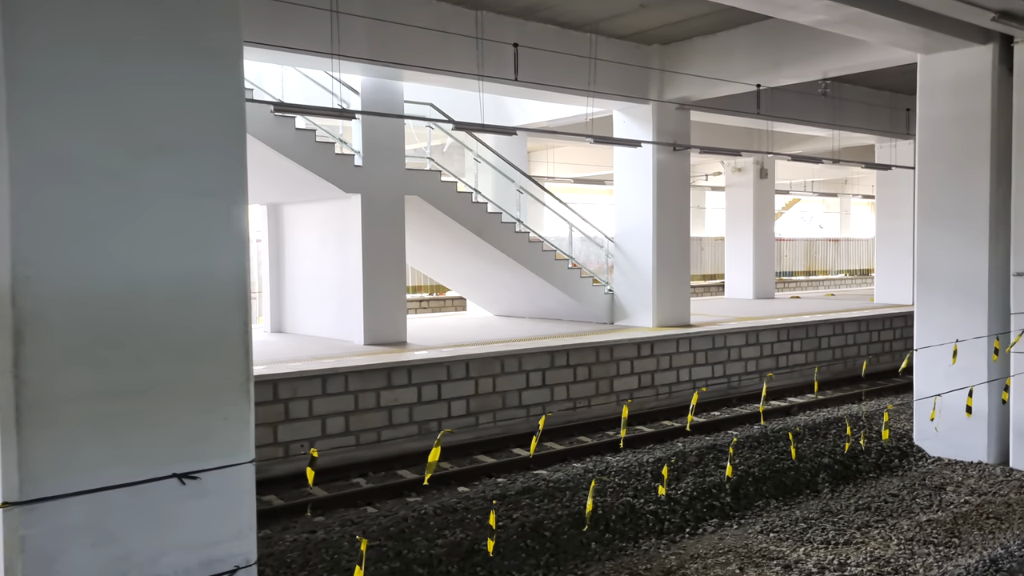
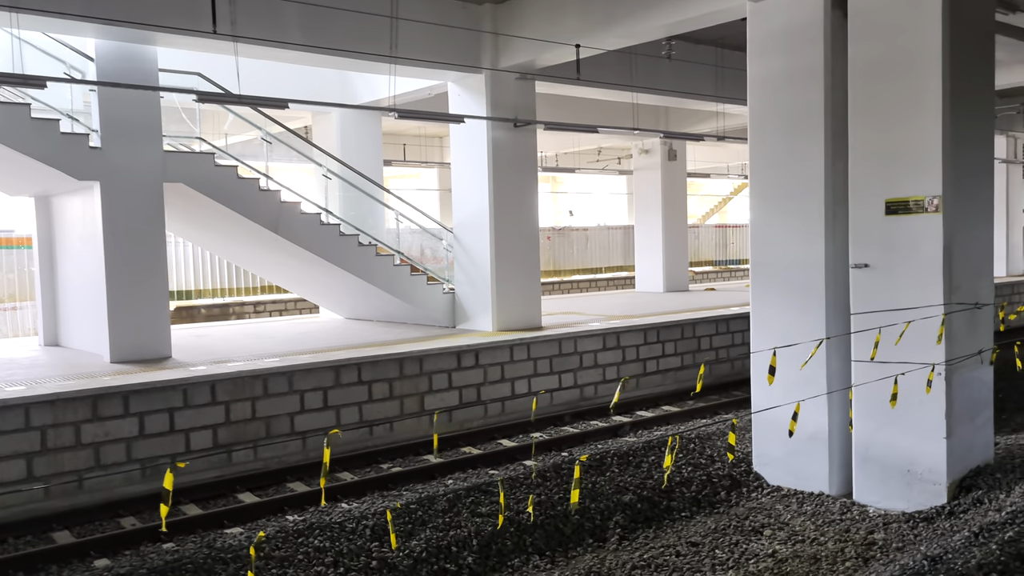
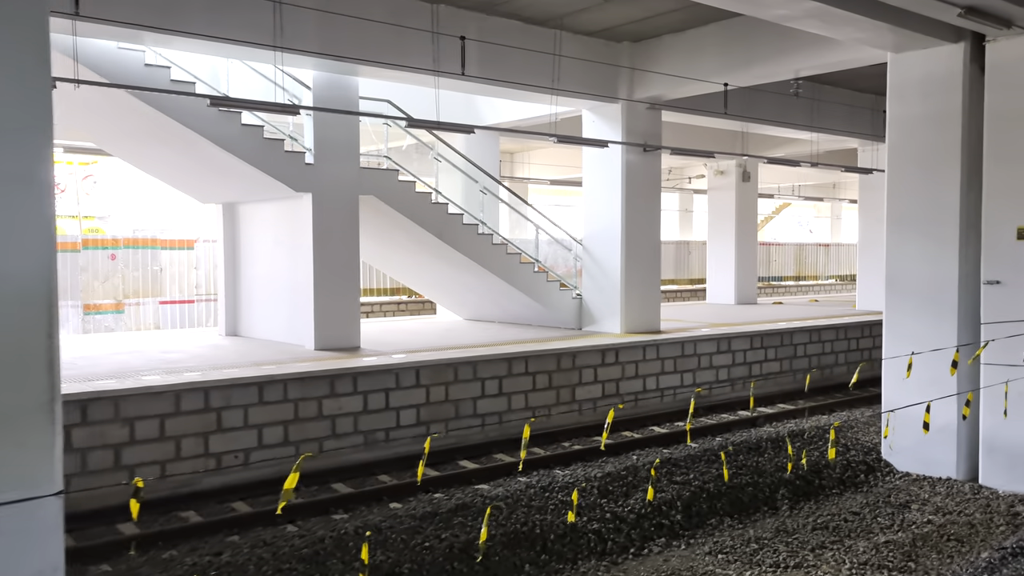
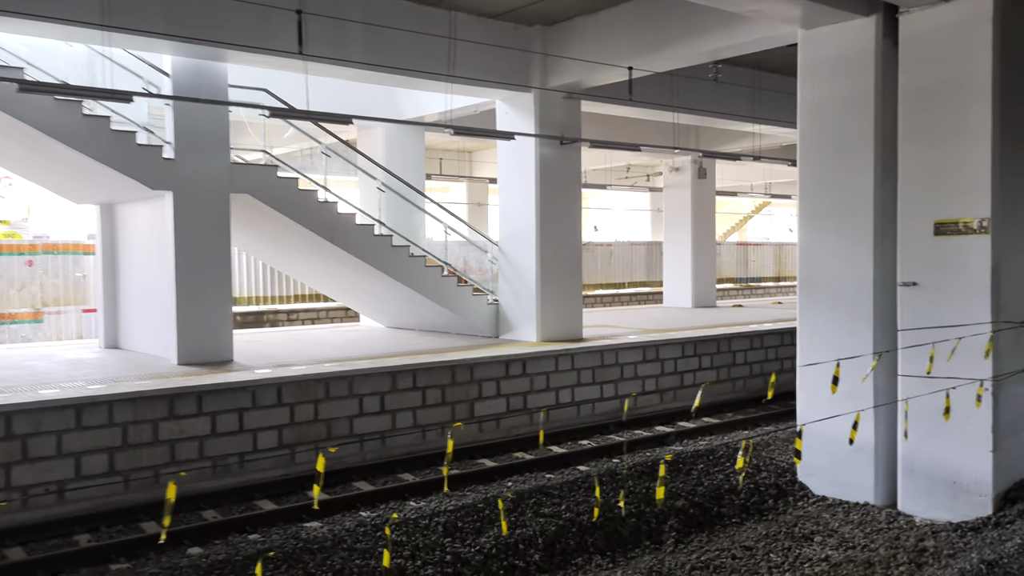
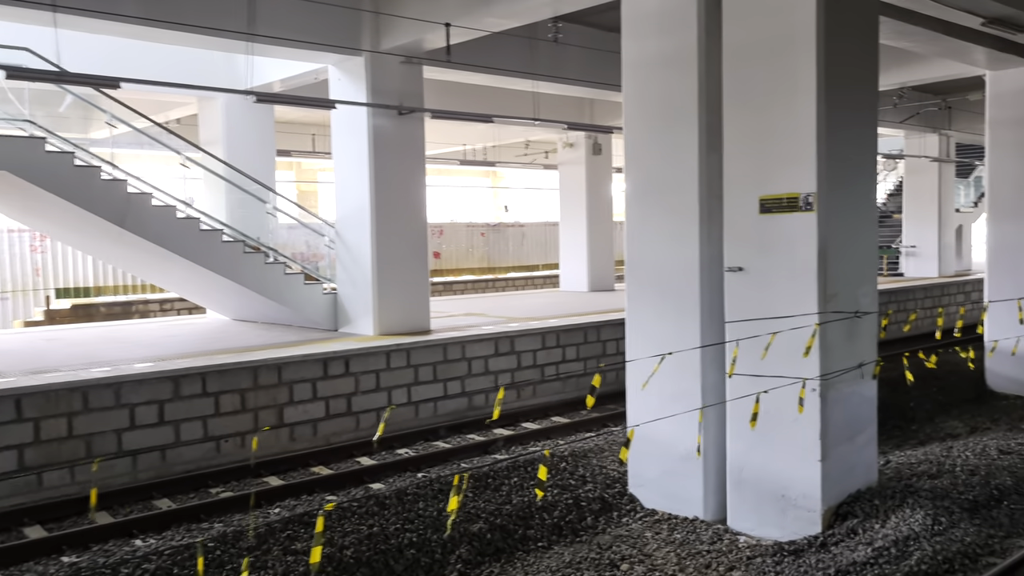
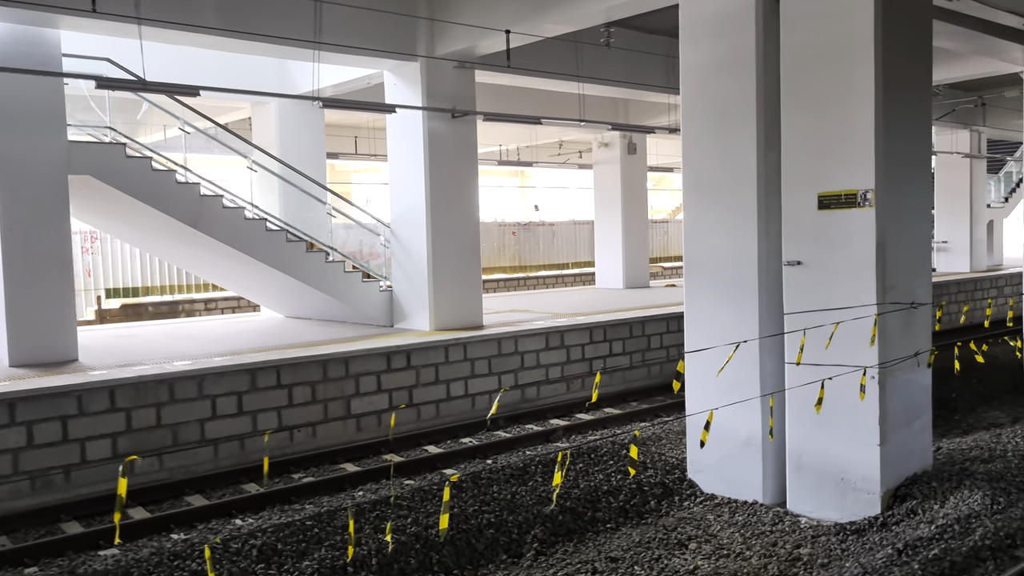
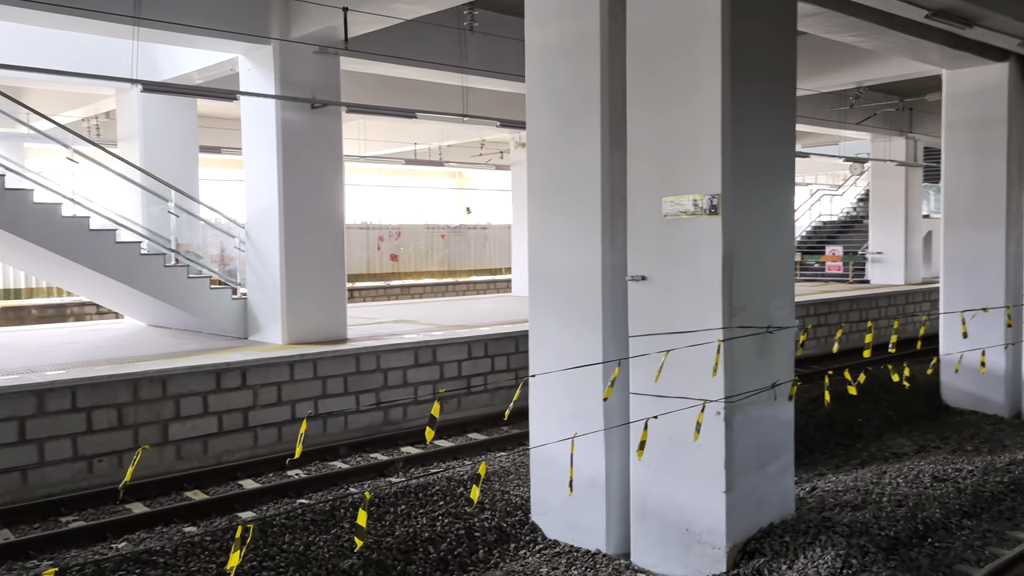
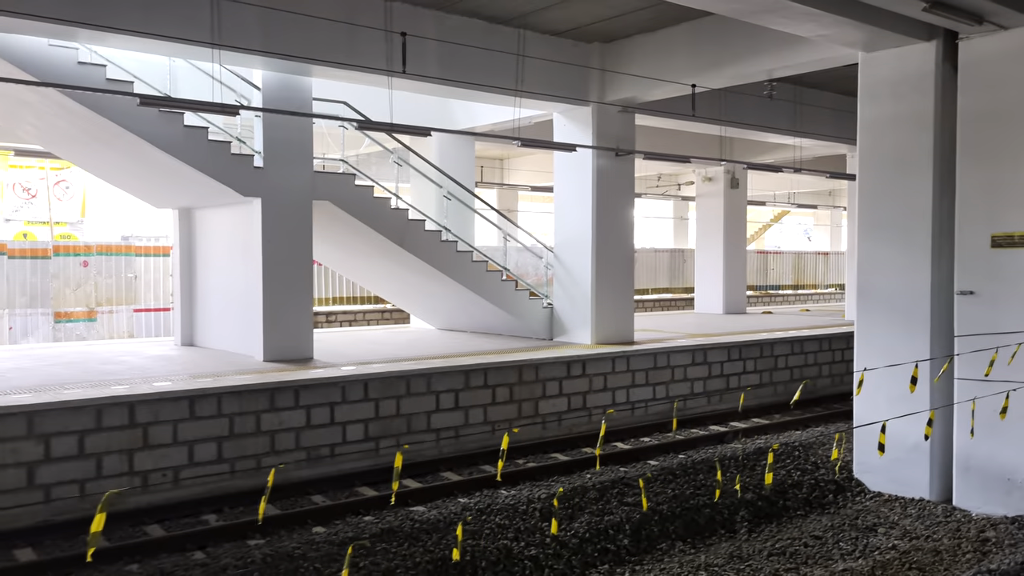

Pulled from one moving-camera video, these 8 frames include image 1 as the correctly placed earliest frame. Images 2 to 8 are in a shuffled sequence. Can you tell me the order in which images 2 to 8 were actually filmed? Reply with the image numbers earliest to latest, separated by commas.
3, 8, 4, 2, 6, 5, 7
